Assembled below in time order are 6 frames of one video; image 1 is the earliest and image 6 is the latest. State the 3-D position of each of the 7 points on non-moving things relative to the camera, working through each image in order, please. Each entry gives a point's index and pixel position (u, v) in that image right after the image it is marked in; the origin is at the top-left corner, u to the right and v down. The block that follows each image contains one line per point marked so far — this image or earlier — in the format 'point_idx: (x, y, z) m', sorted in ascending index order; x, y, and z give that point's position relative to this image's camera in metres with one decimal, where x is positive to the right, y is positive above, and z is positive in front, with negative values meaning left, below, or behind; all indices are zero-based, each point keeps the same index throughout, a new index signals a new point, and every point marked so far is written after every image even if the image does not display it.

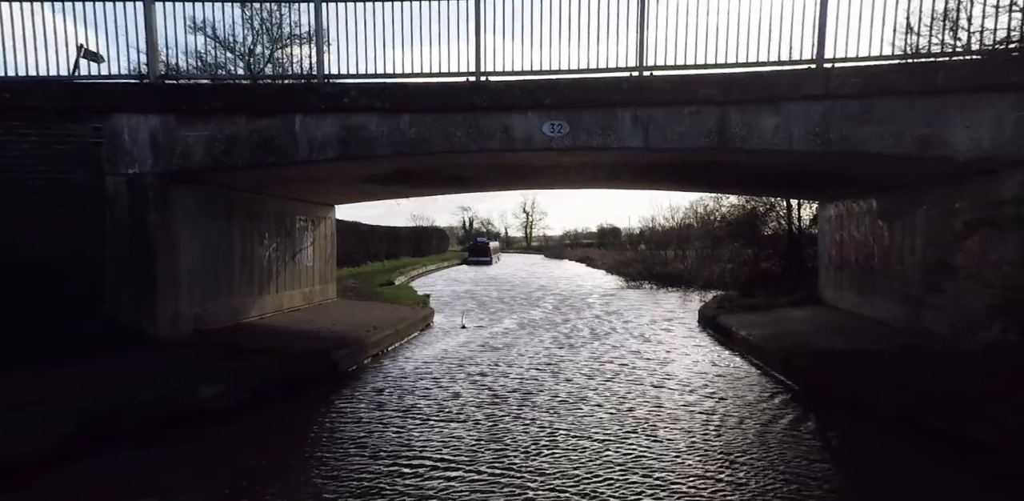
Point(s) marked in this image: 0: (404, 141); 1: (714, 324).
0: (-1.6, +1.7, +8.6) m
1: (+4.8, -1.7, +13.3) m
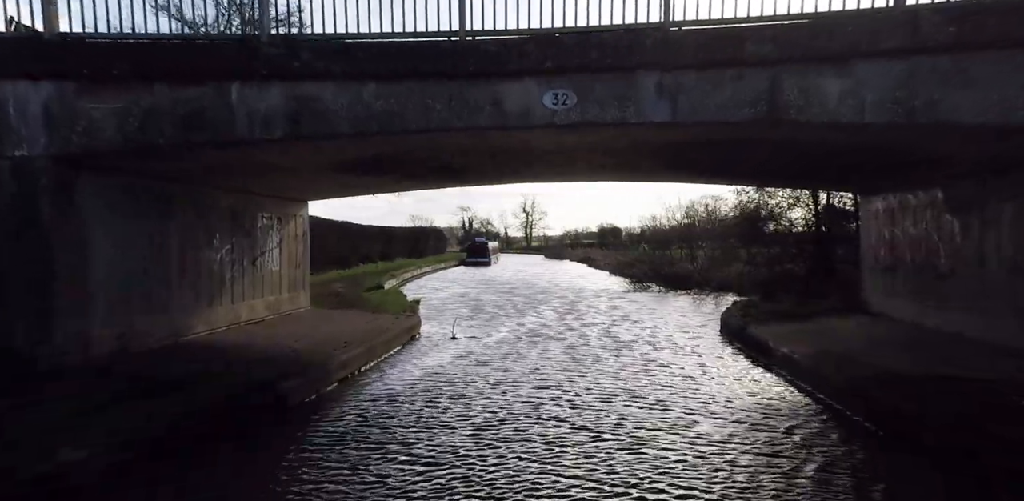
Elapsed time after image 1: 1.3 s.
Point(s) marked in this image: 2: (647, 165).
0: (-1.7, +1.6, +6.9) m
1: (+4.7, -1.7, +11.6) m
2: (+2.6, +1.7, +11.1) m
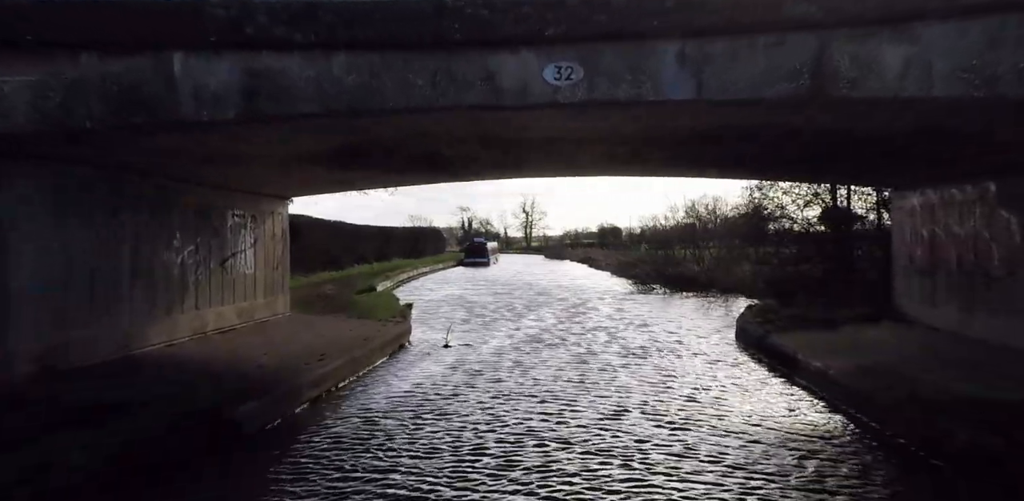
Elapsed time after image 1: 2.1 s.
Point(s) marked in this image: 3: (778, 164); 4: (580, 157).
0: (-1.8, +1.6, +5.8) m
1: (+4.7, -1.8, +10.5) m
2: (+2.6, +1.7, +10.0) m
3: (+5.0, +1.6, +10.7) m
4: (+1.2, +1.6, +10.0) m
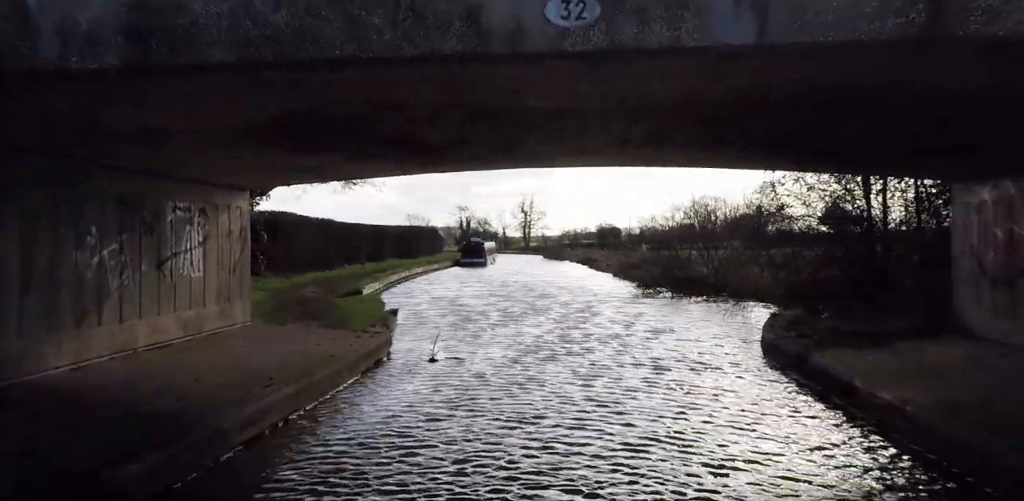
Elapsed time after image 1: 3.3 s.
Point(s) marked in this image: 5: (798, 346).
0: (-1.9, +1.6, +4.2) m
1: (+4.6, -1.8, +9.0) m
2: (+2.5, +1.6, +8.4) m
3: (+4.9, +1.6, +9.1) m
4: (+1.1, +1.6, +8.4) m
5: (+4.8, -1.6, +9.5) m
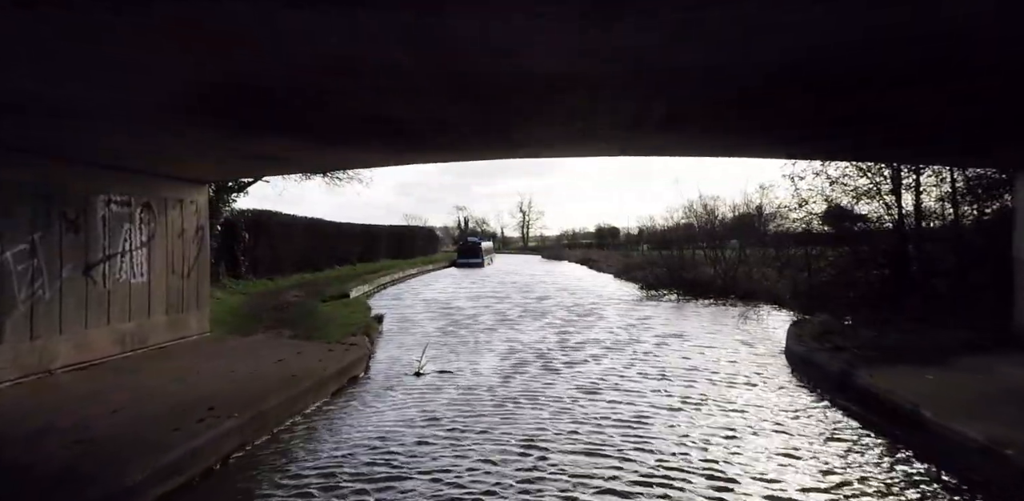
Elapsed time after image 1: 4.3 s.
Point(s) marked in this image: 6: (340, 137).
0: (-1.9, +1.6, +3.0) m
1: (+4.5, -1.8, +7.7) m
2: (+2.4, +1.6, +7.2) m
3: (+4.9, +1.6, +7.9) m
4: (+1.0, +1.6, +7.1) m
5: (+4.7, -1.6, +8.3) m
6: (-2.3, +1.5, +7.7) m
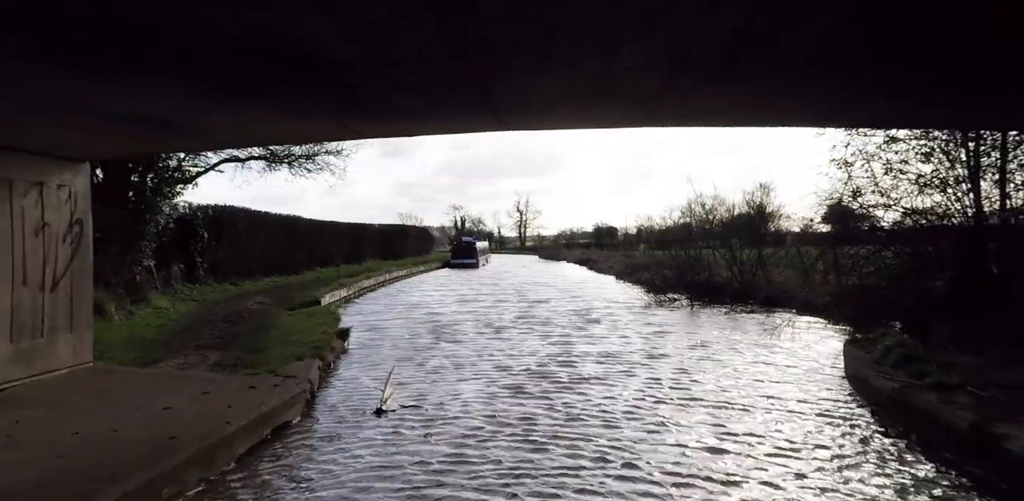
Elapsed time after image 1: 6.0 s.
0: (-2.0, +1.6, +0.6) m
1: (+4.4, -1.8, +5.4) m
2: (+2.3, +1.6, +4.8) m
3: (+4.7, +1.6, +5.6) m
4: (+0.9, +1.6, +4.8) m
5: (+4.5, -1.6, +5.9) m
6: (-2.5, +1.5, +5.3) m
